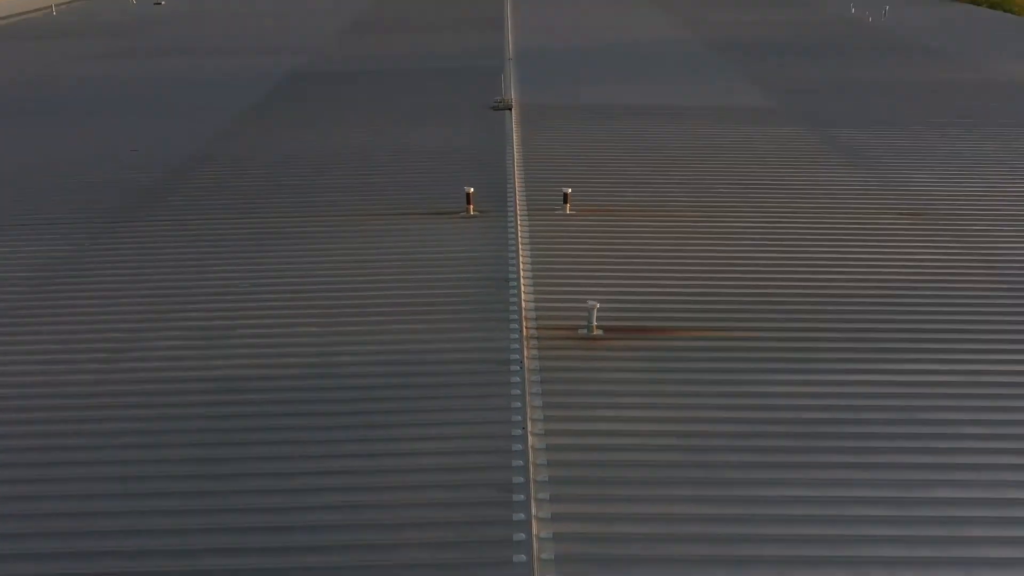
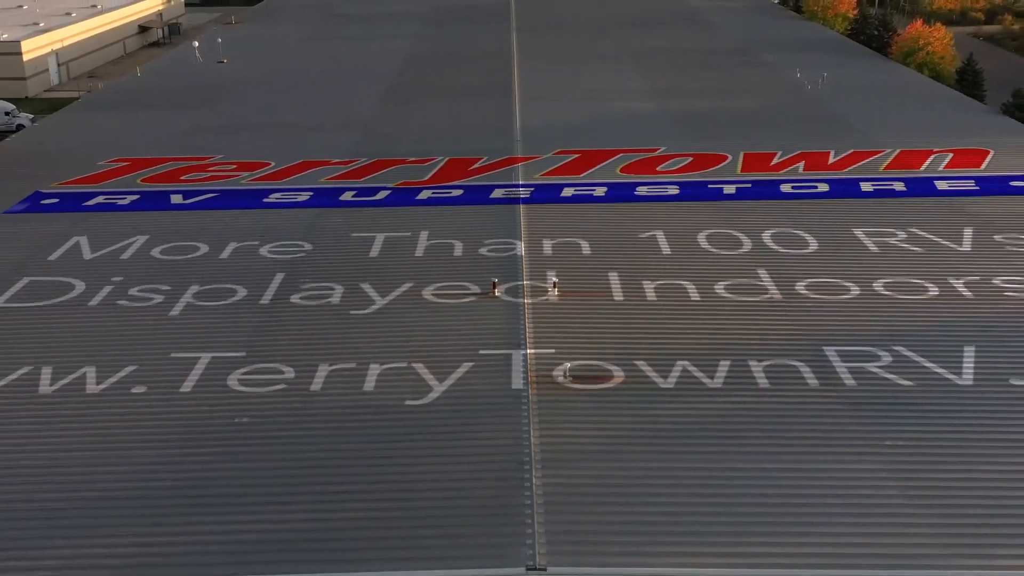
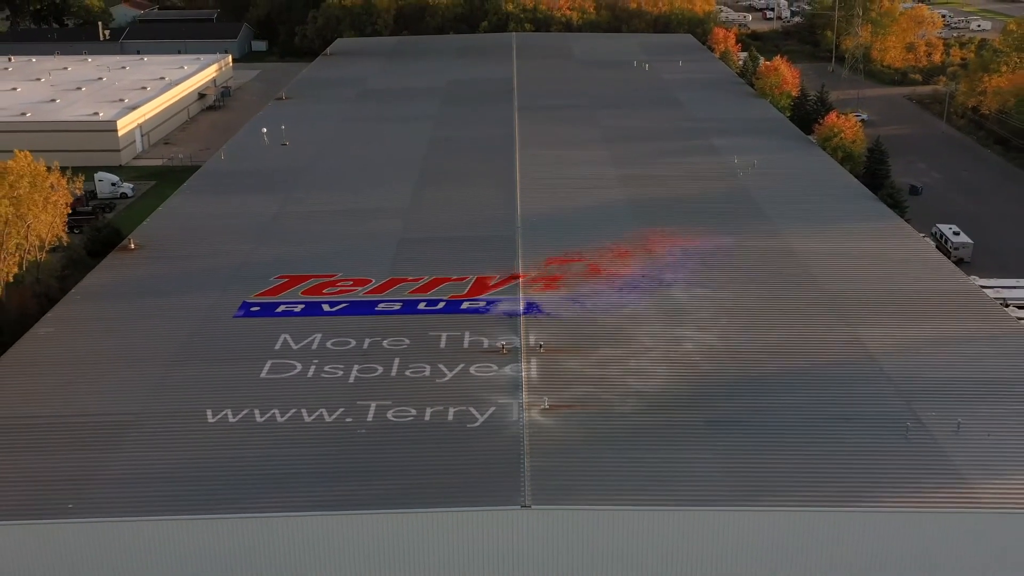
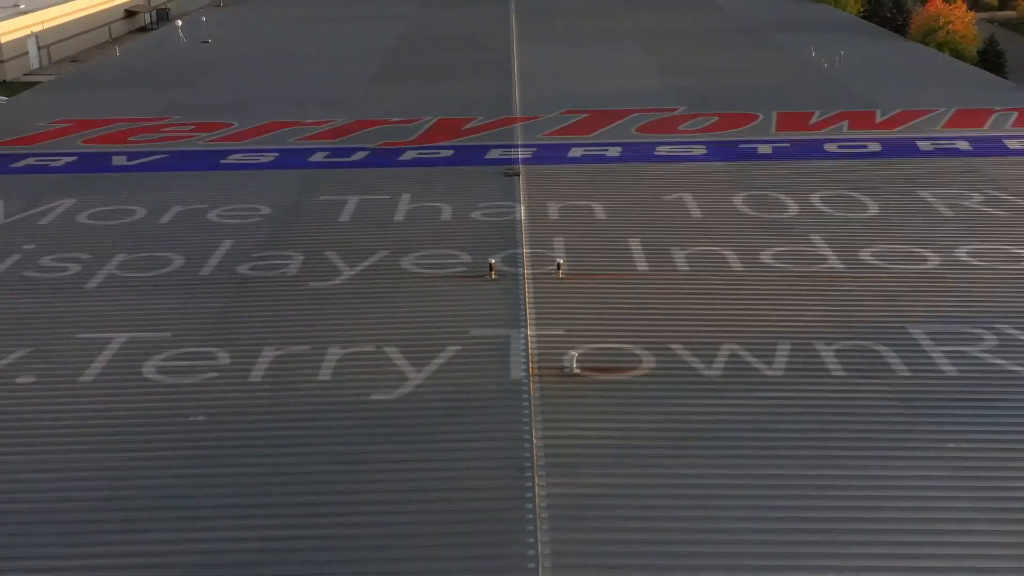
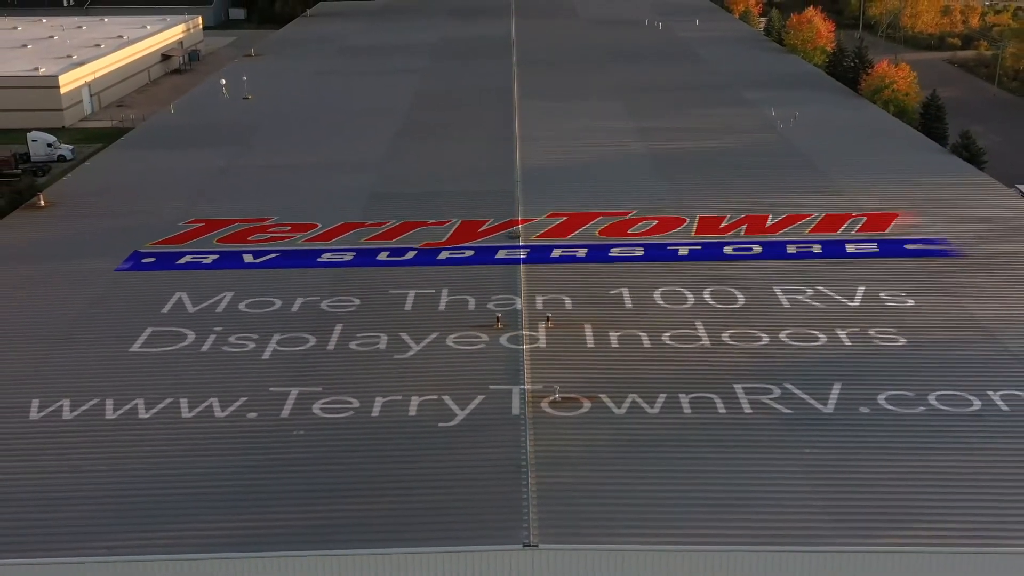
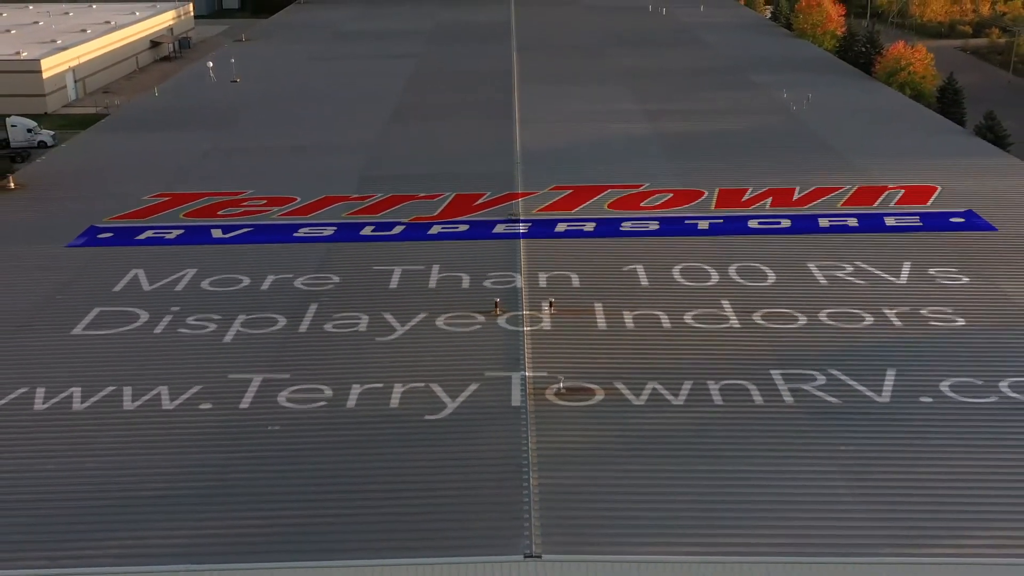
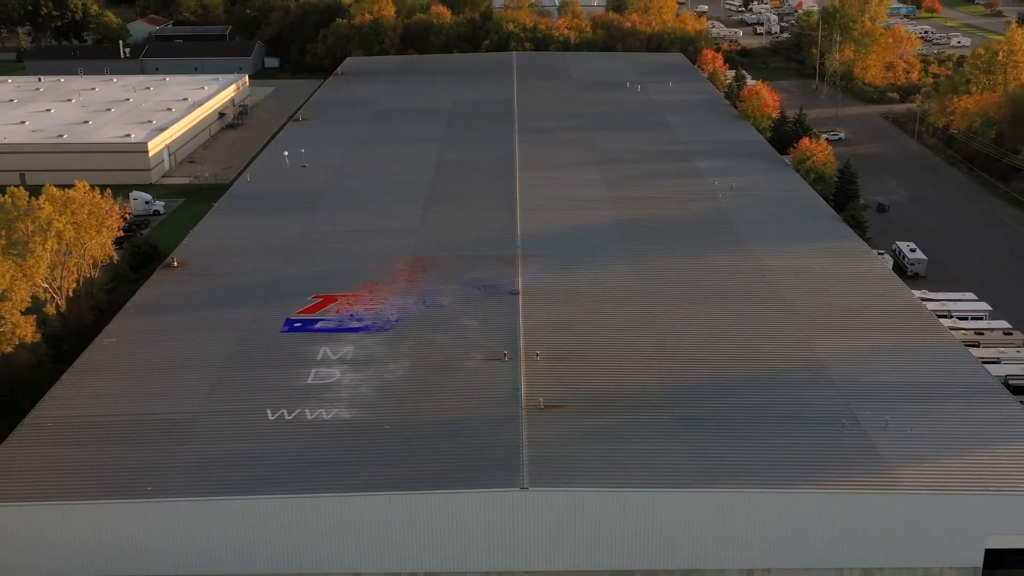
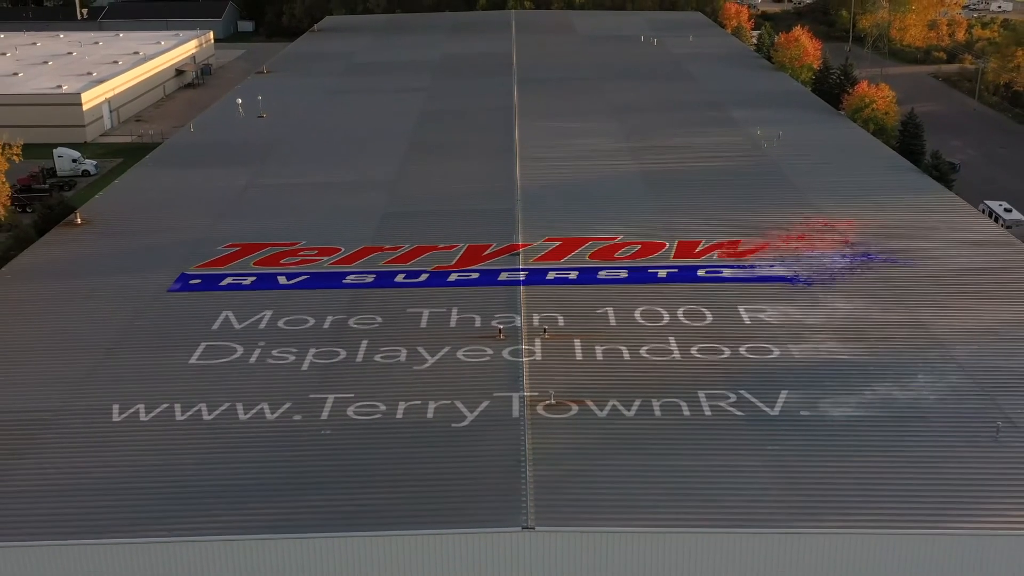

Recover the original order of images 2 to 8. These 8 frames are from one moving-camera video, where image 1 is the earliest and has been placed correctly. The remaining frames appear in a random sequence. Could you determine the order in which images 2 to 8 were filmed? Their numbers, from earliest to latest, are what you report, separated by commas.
4, 2, 6, 5, 8, 3, 7
